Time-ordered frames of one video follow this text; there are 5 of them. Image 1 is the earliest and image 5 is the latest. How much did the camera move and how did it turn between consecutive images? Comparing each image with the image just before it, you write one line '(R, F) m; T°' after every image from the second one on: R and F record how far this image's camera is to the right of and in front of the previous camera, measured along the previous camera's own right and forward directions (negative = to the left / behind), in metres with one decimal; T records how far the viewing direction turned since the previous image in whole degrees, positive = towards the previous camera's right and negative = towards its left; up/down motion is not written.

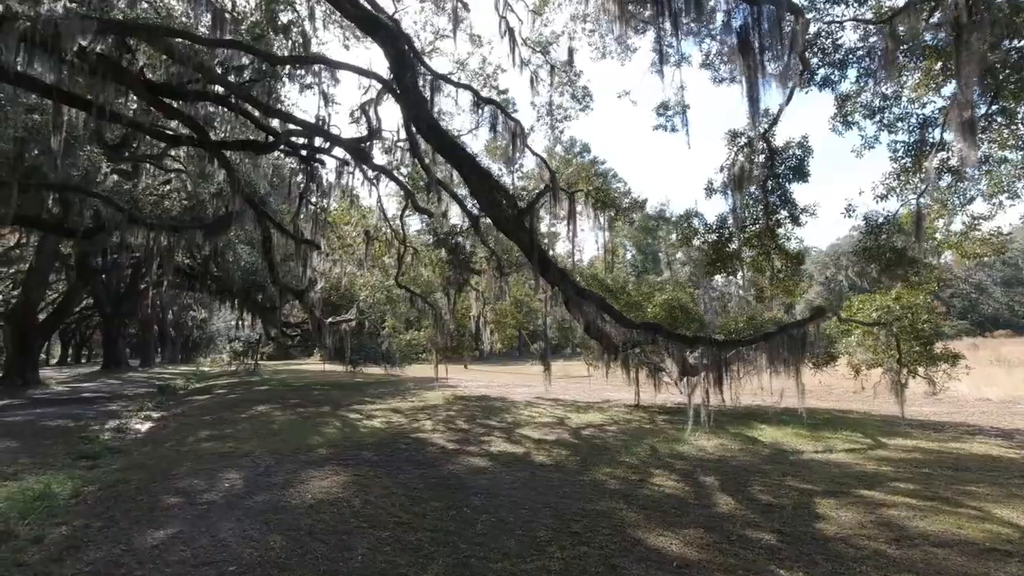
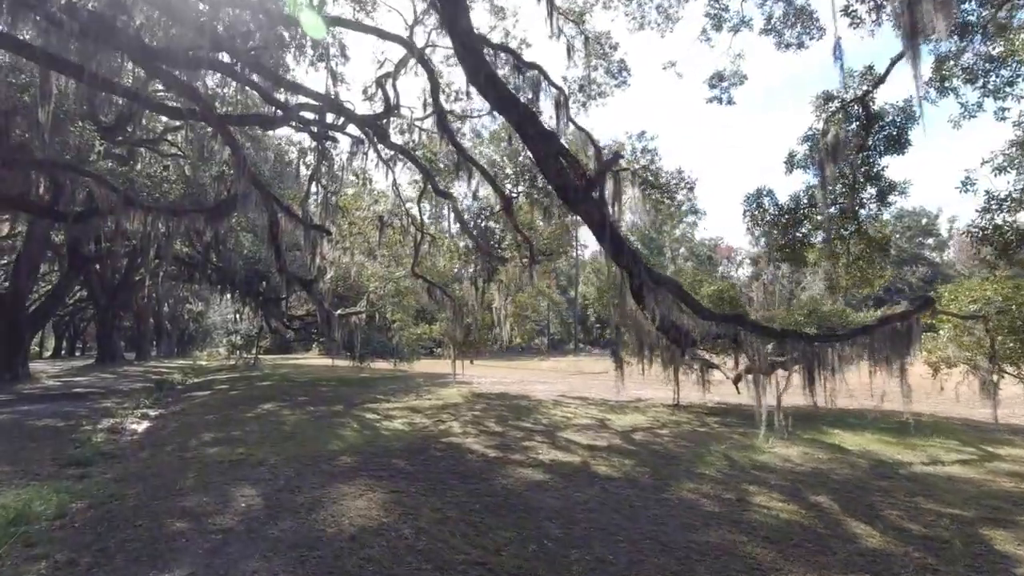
(-0.8, +1.1) m; 0°
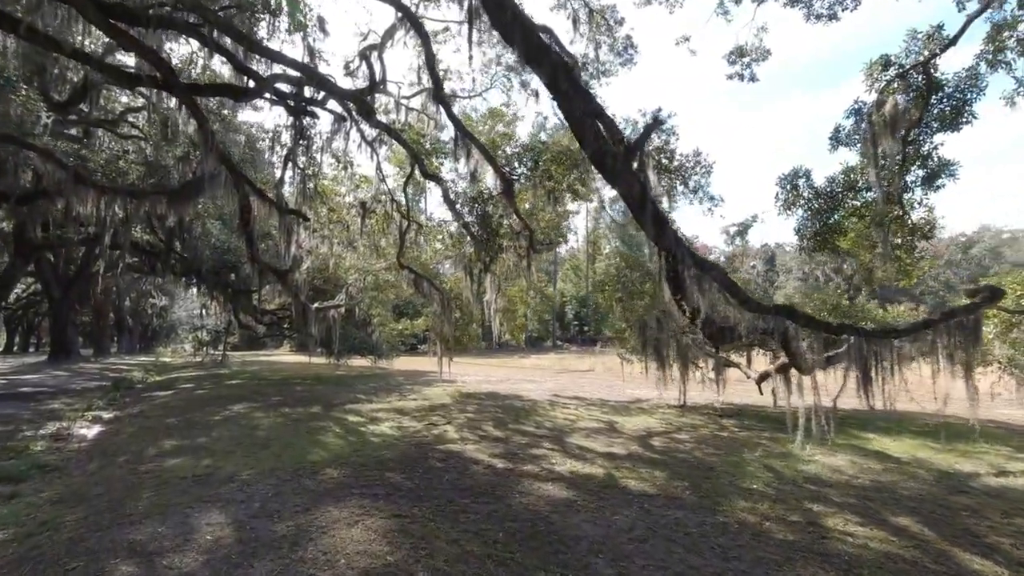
(-0.5, +1.0) m; +3°
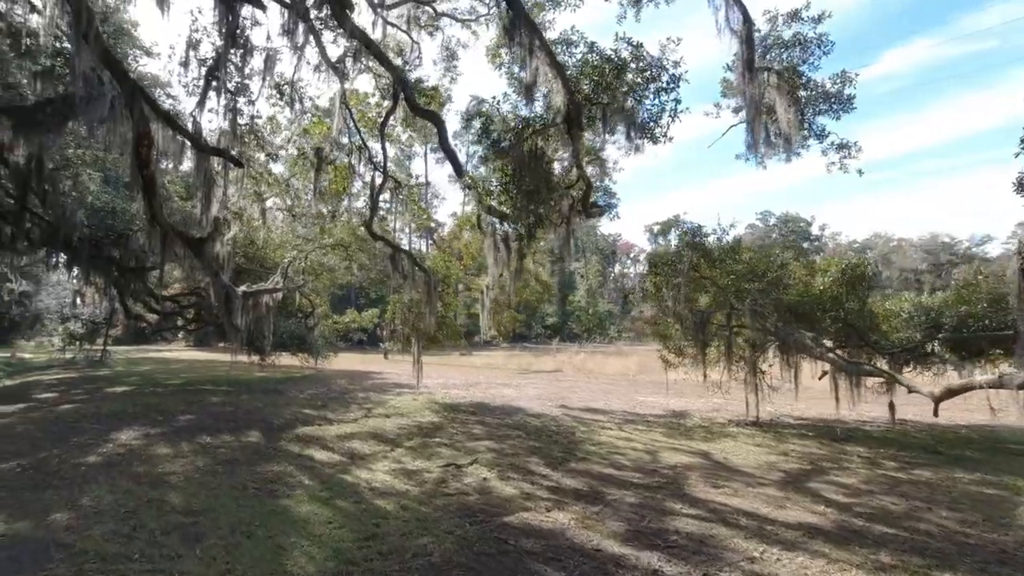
(-1.8, +3.4) m; +9°
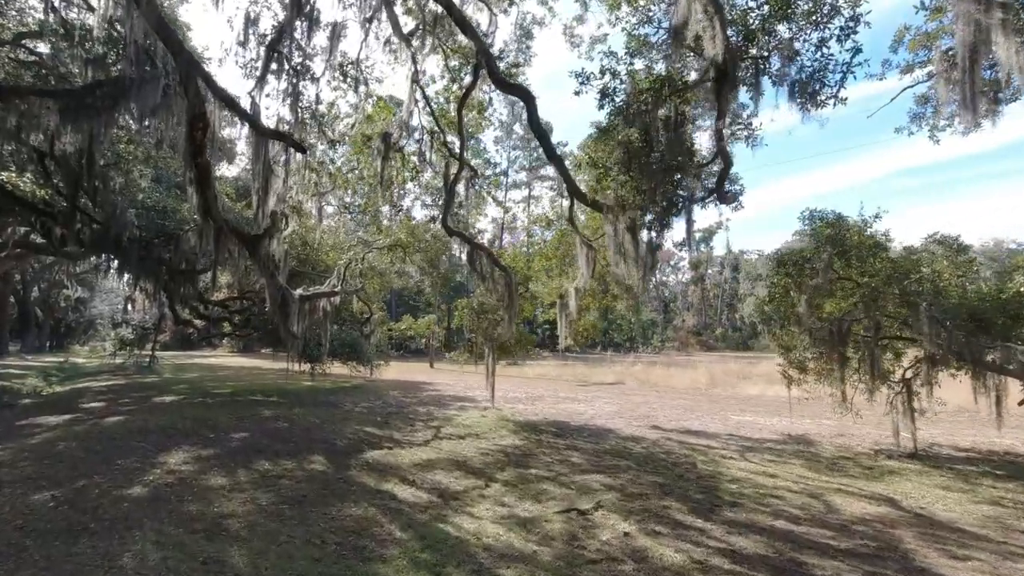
(-1.0, +1.3) m; -4°
